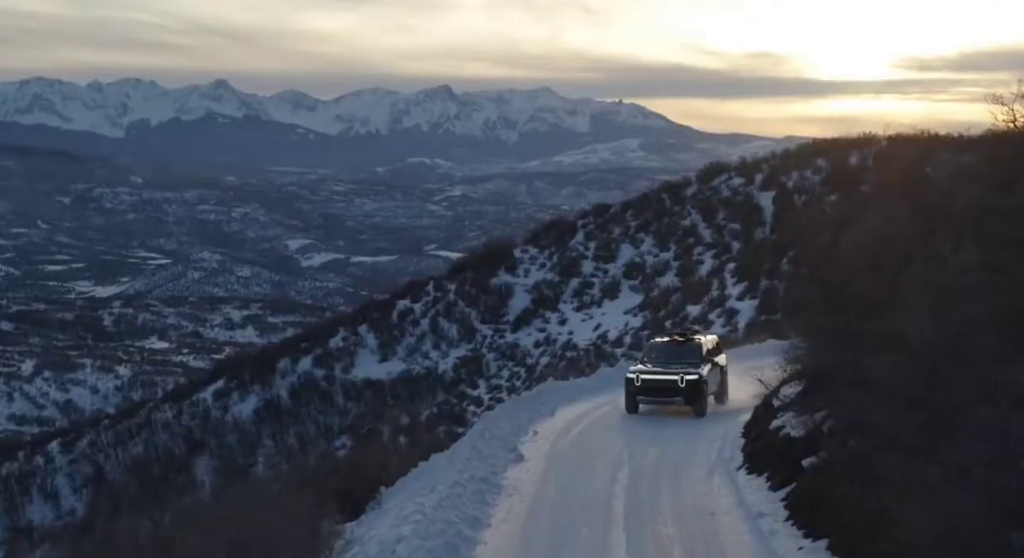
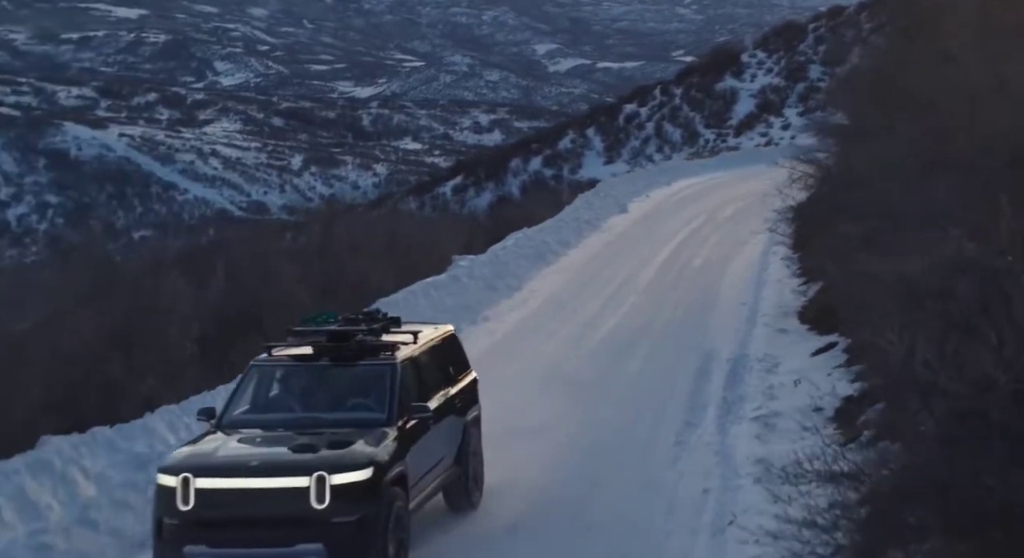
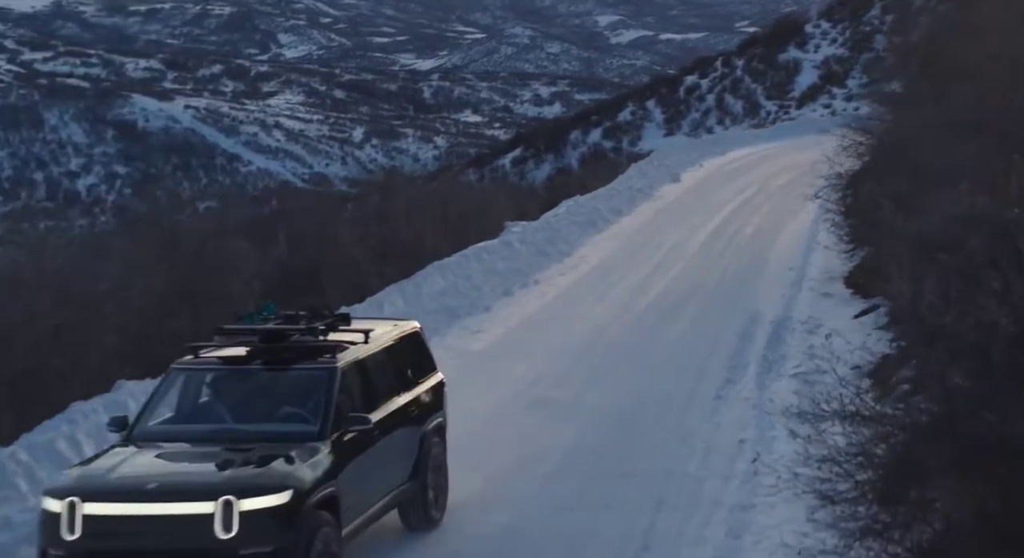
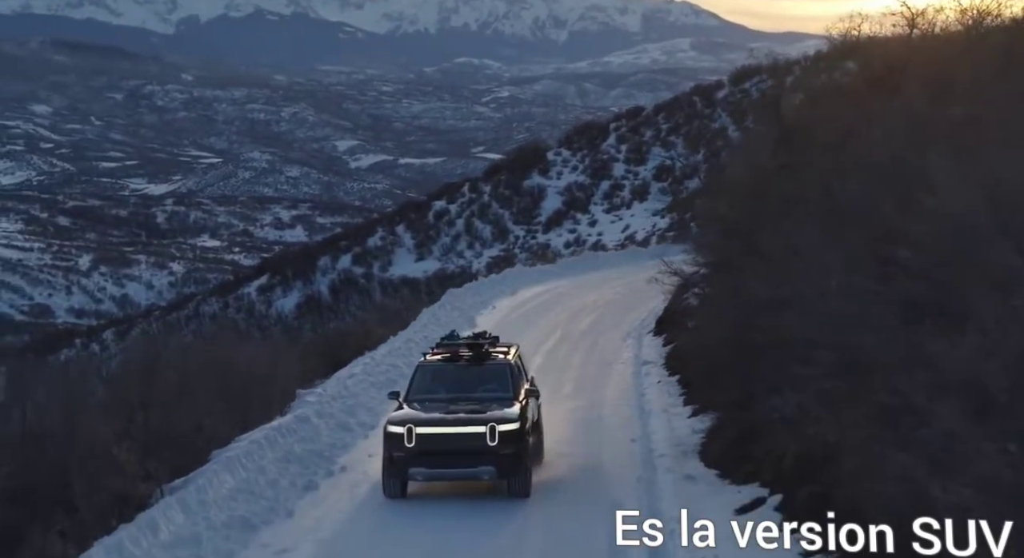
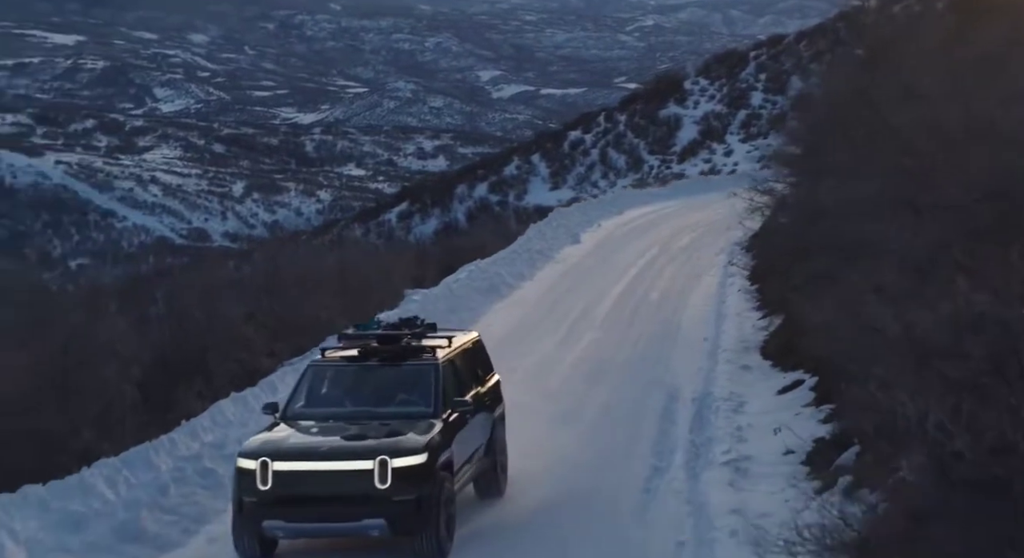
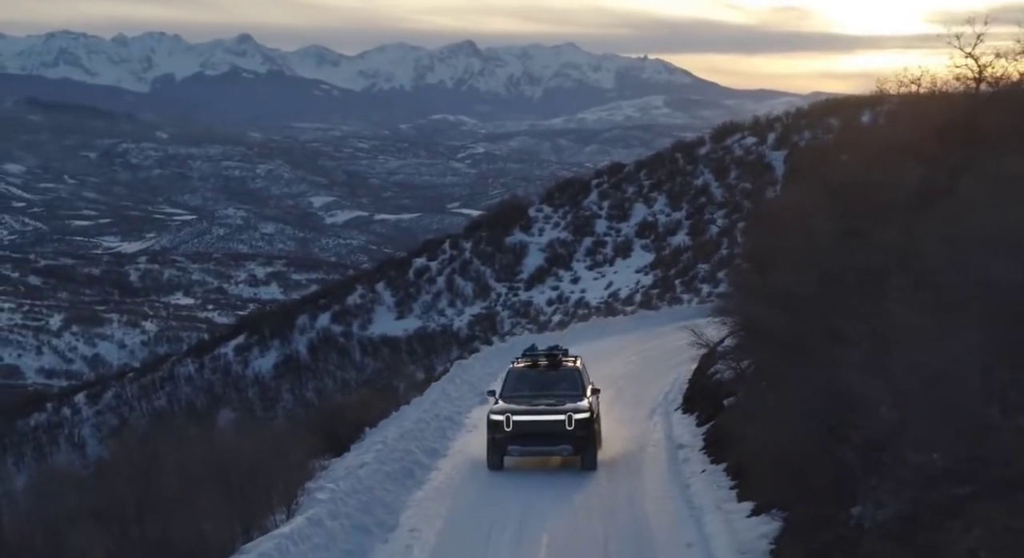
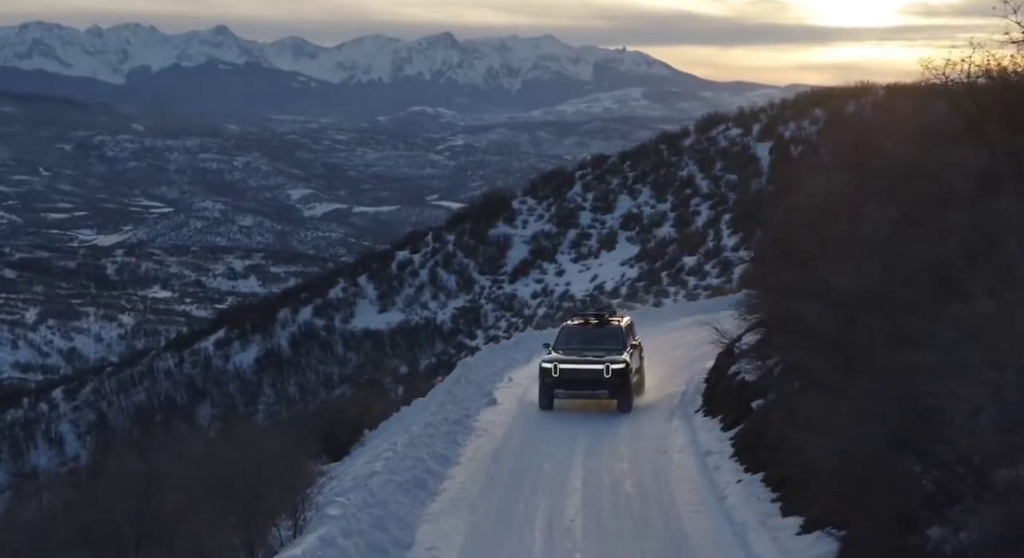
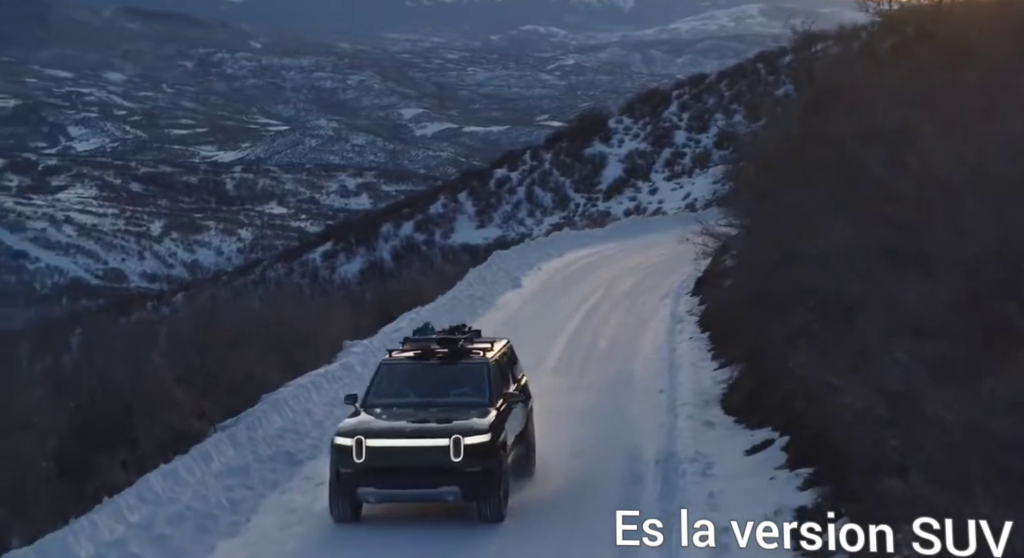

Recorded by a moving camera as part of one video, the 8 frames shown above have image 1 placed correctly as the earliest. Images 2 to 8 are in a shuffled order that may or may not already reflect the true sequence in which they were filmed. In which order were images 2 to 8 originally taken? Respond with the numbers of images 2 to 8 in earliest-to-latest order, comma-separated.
7, 6, 4, 8, 5, 2, 3
